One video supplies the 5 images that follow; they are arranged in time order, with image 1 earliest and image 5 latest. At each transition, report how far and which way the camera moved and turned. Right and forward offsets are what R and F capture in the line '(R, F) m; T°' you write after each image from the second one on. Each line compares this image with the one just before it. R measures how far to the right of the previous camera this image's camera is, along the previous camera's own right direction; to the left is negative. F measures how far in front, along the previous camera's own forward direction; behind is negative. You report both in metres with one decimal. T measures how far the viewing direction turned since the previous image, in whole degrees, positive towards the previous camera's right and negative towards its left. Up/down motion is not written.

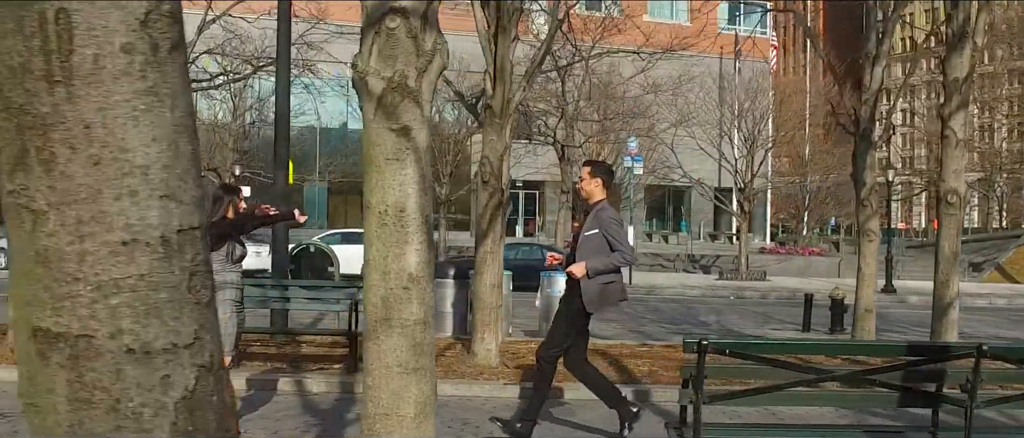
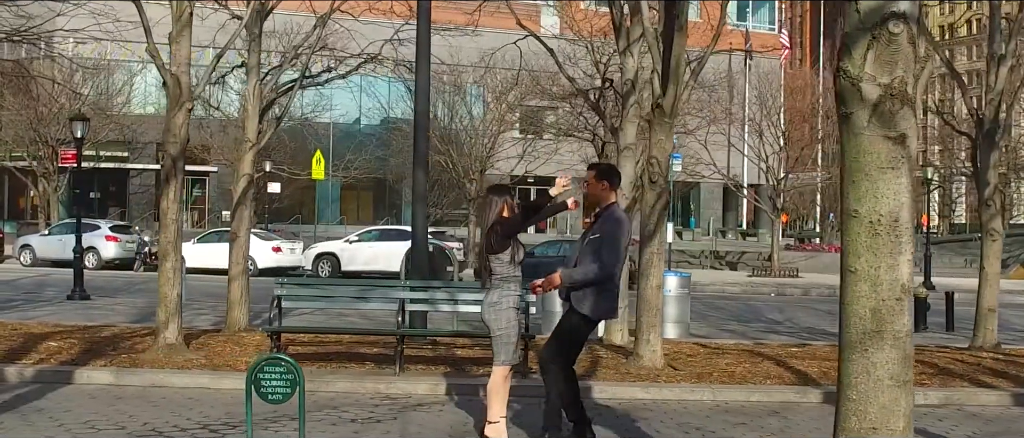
(-1.6, +0.1) m; +1°
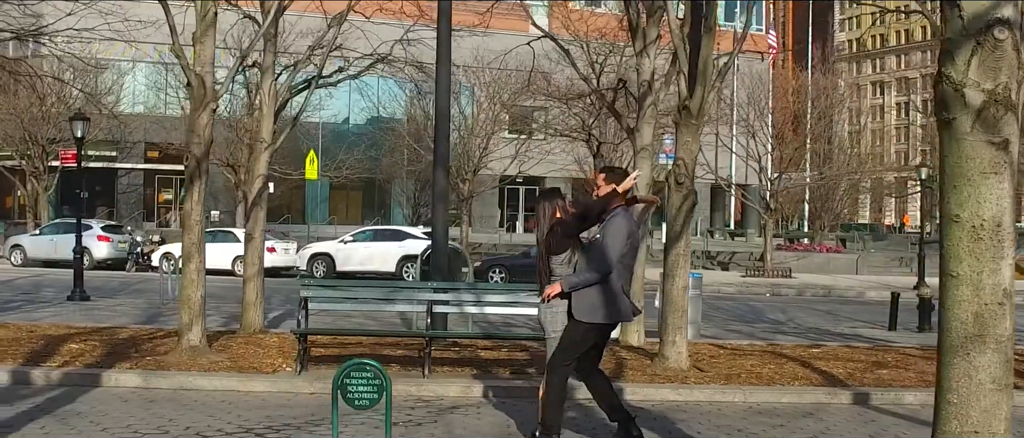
(-0.4, 0.0) m; +1°
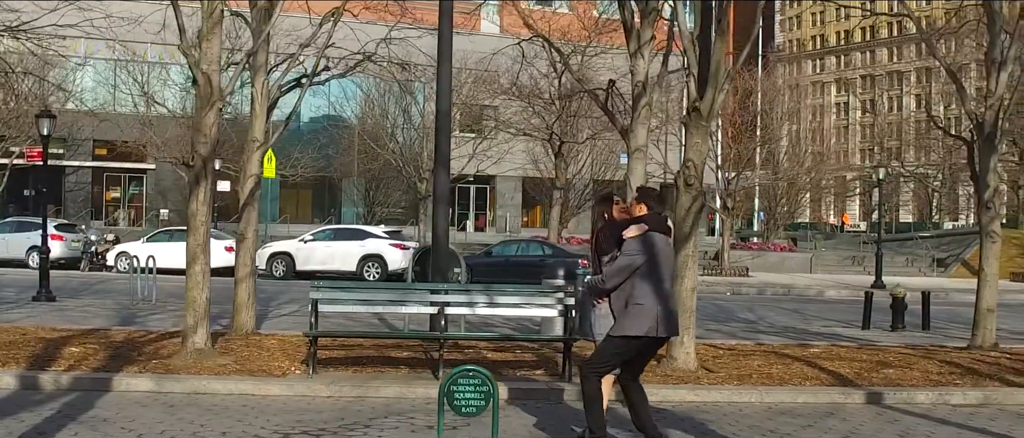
(-0.6, 0.0) m; +3°
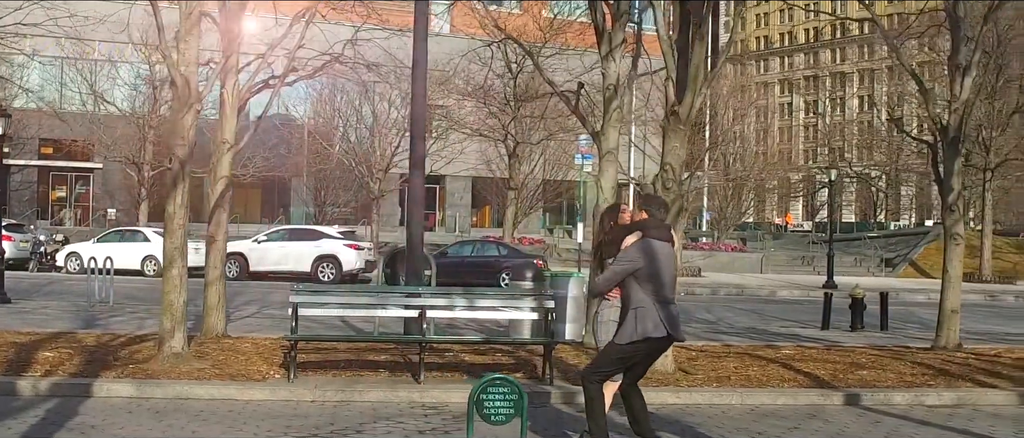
(-0.3, 0.0) m; +3°
